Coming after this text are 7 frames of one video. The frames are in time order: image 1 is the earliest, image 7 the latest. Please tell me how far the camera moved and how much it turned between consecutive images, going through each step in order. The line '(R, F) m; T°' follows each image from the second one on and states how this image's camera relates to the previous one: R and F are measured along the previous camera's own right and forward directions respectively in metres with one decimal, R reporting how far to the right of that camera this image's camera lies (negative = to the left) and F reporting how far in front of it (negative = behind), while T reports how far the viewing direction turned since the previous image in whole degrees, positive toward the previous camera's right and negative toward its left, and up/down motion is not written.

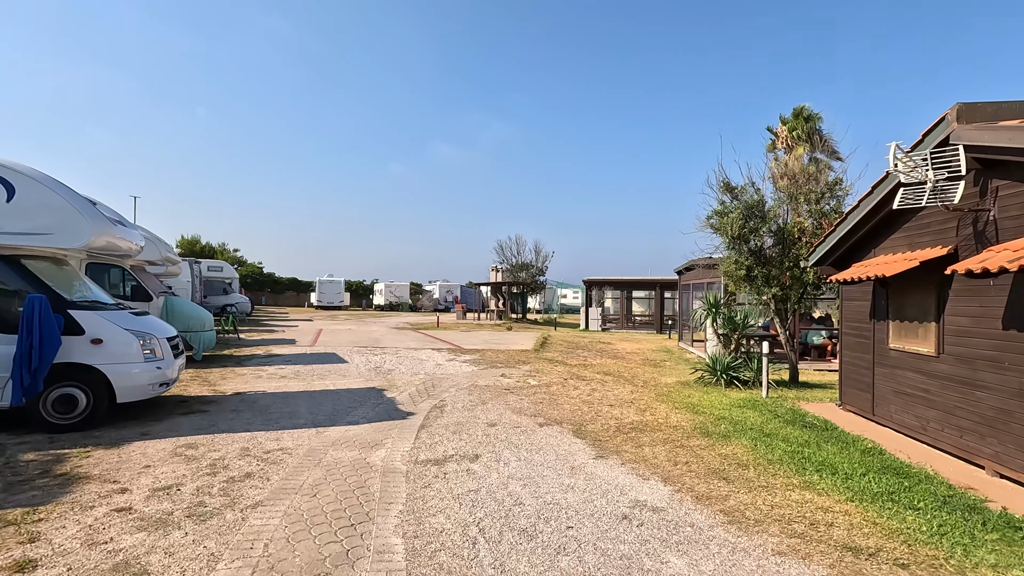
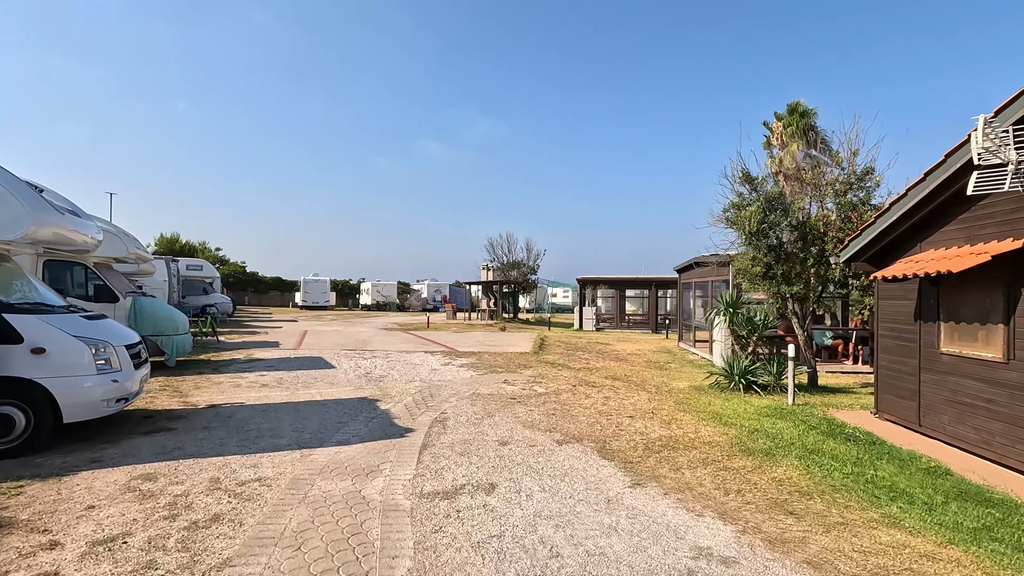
(-0.3, +0.8) m; +1°
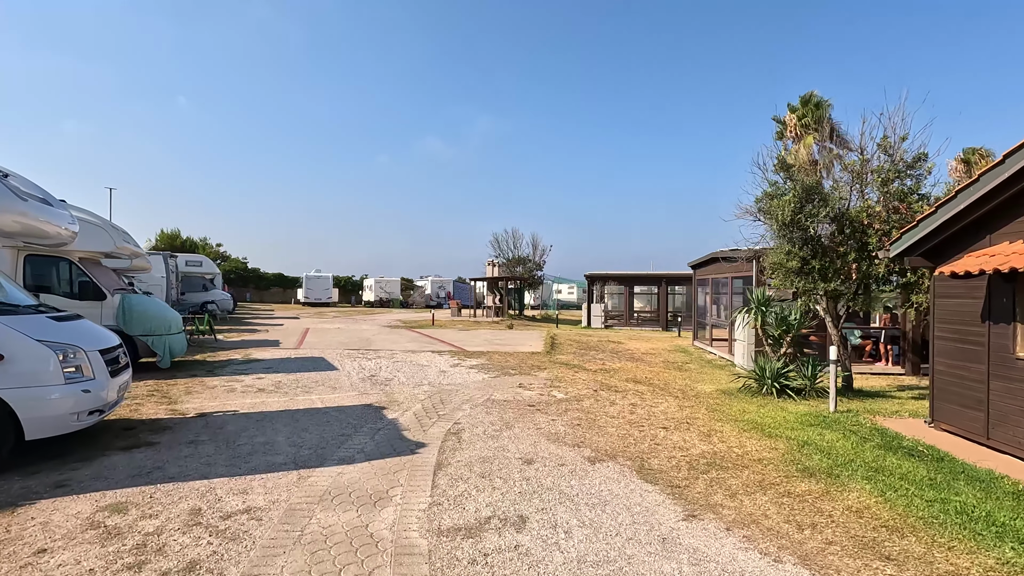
(-0.2, +0.7) m; 0°
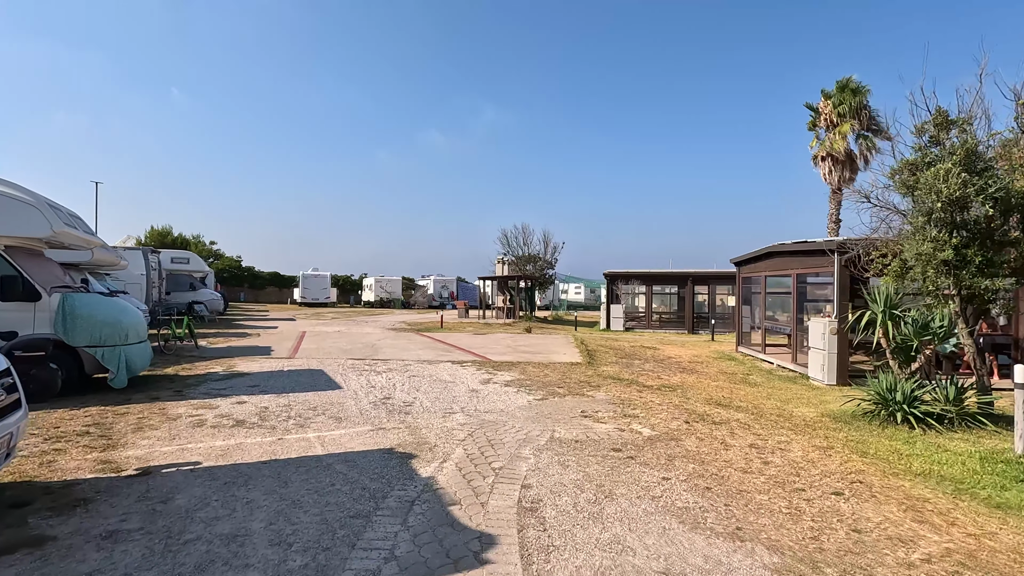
(-0.8, +2.0) m; 0°
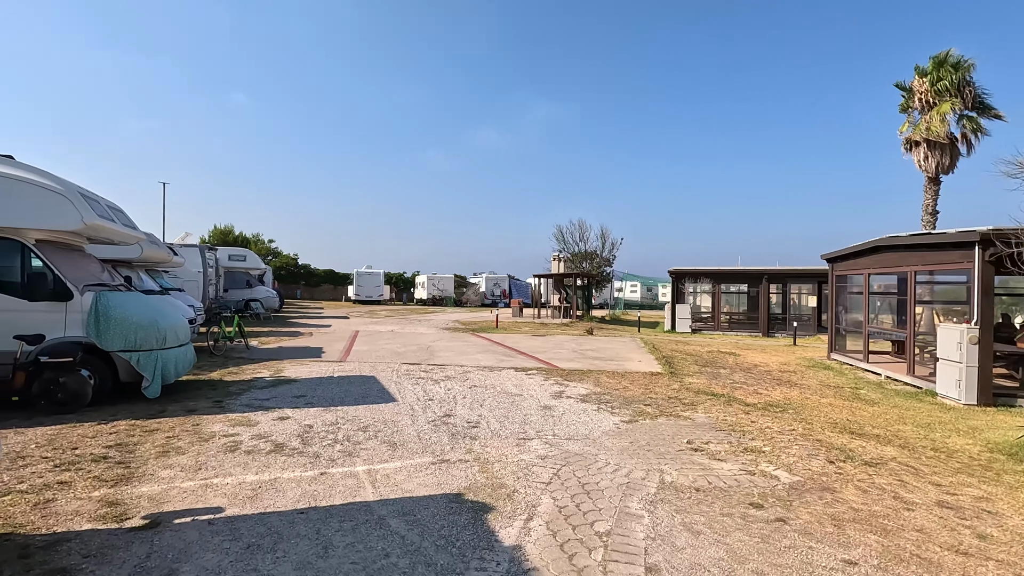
(-0.4, +1.1) m; -5°
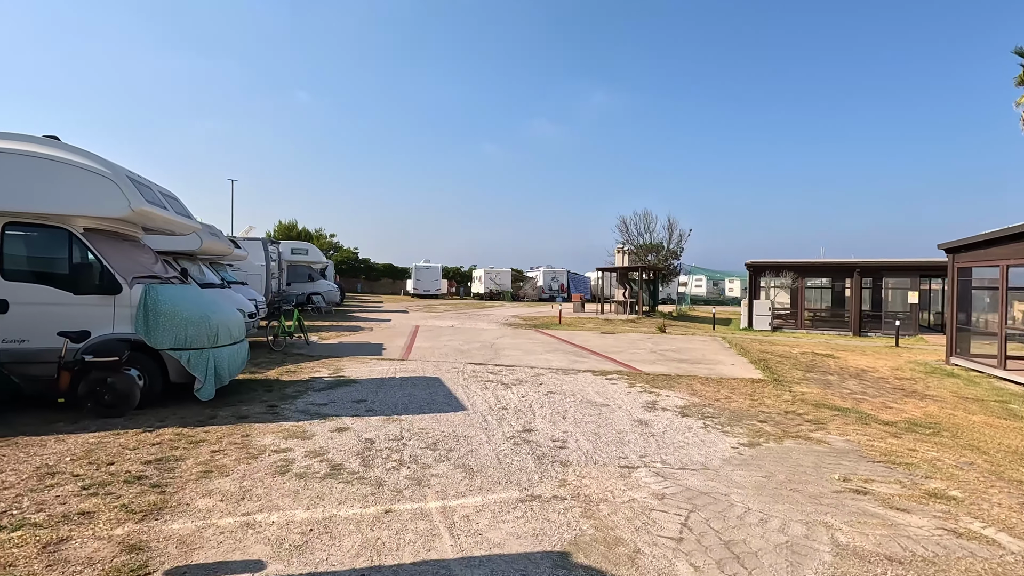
(-0.4, +1.0) m; -6°
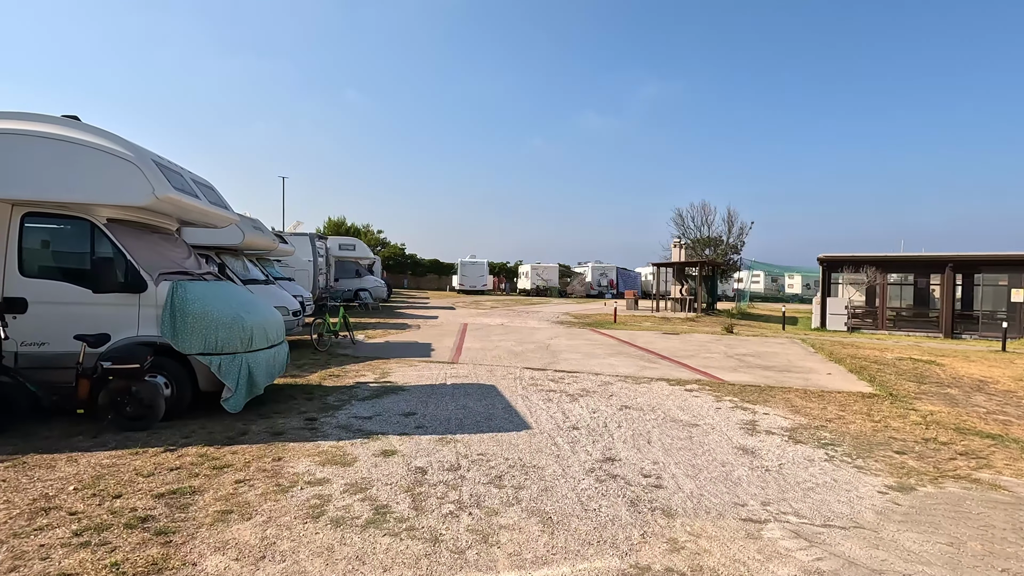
(-0.3, +0.9) m; -5°
